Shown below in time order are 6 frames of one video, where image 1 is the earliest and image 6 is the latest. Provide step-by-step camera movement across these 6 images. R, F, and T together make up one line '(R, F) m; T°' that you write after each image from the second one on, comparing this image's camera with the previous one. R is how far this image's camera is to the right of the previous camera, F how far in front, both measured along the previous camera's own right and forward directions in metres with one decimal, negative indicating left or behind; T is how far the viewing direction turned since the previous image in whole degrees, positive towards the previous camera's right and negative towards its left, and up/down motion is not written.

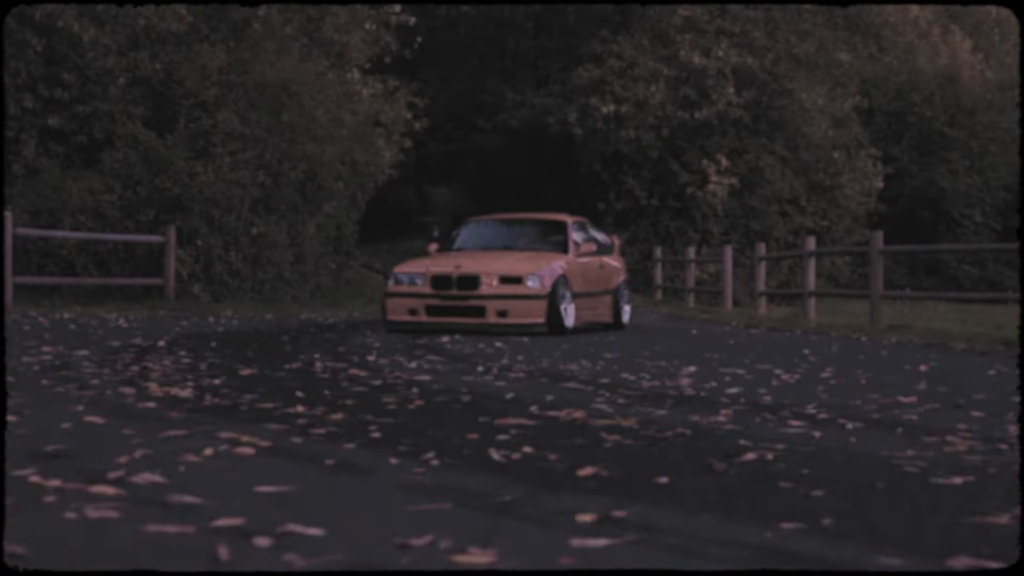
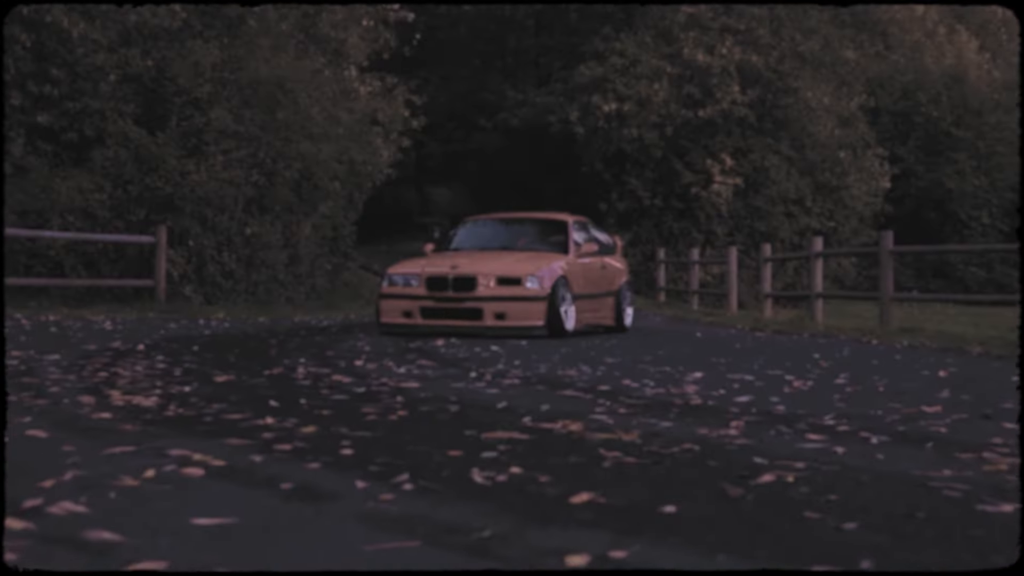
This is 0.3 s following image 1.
(0.0, +0.6) m; 0°
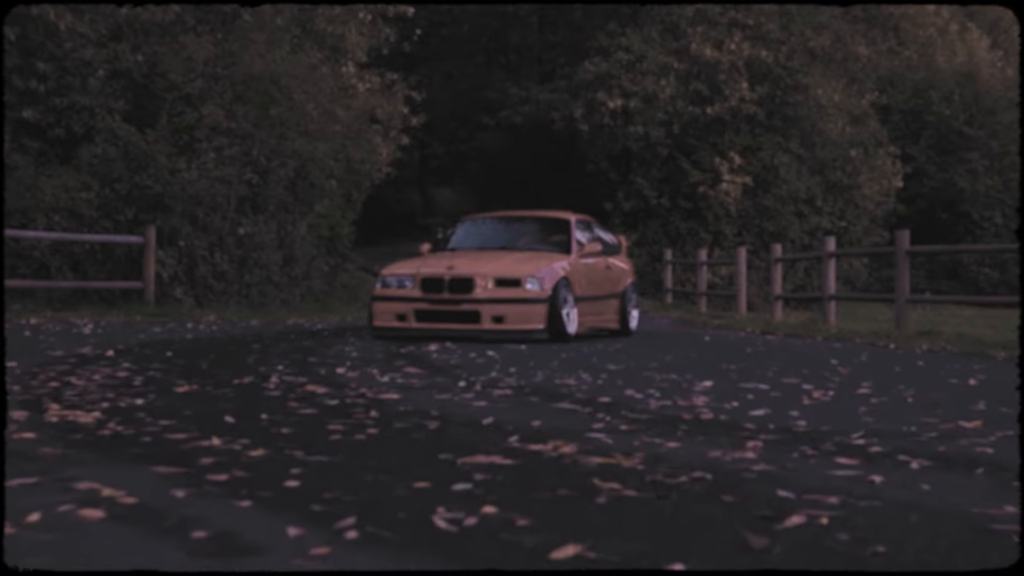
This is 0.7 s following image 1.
(+0.1, +0.8) m; 0°
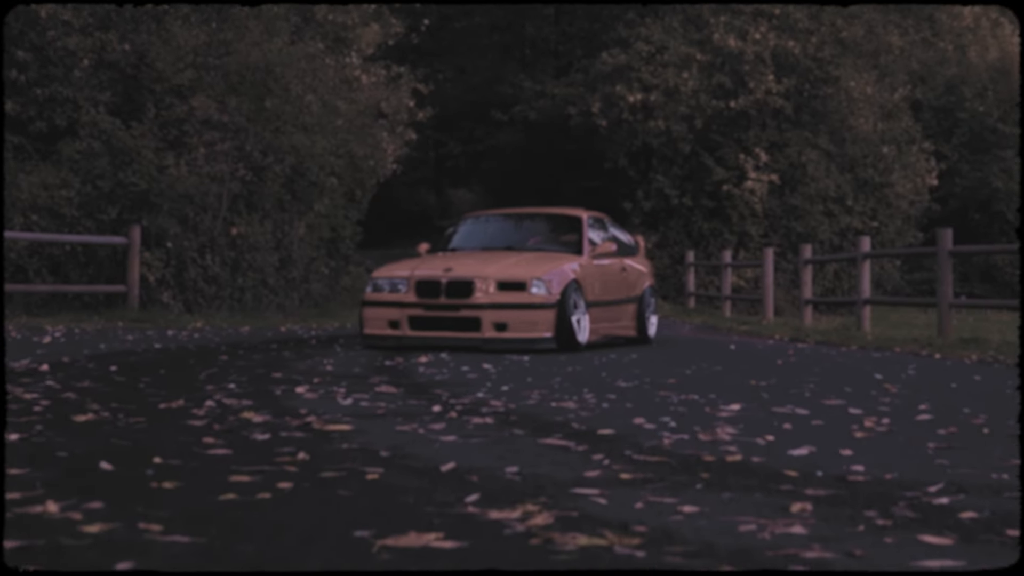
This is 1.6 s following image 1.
(+0.2, +1.5) m; -1°
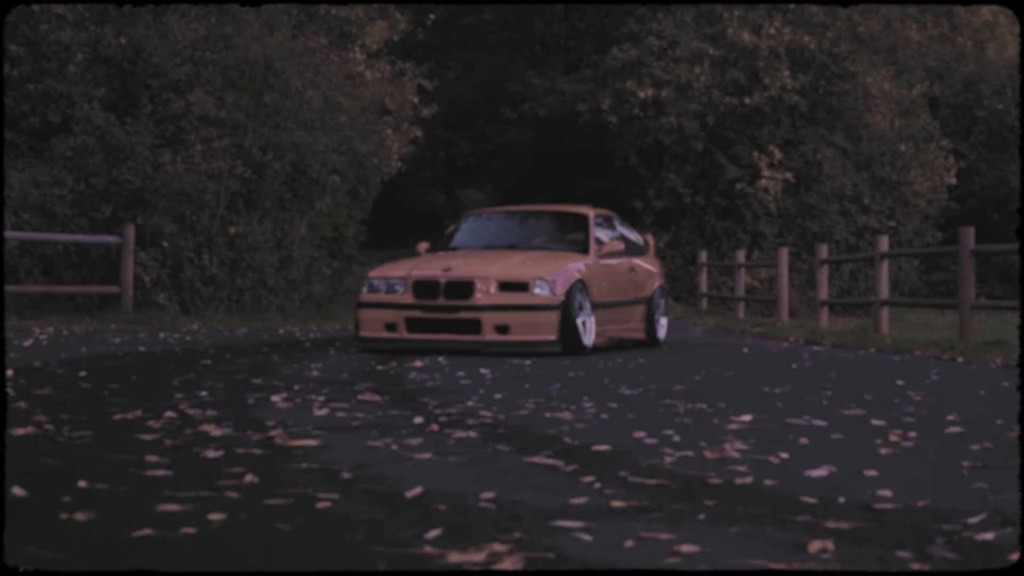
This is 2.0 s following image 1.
(+0.1, +0.7) m; 0°
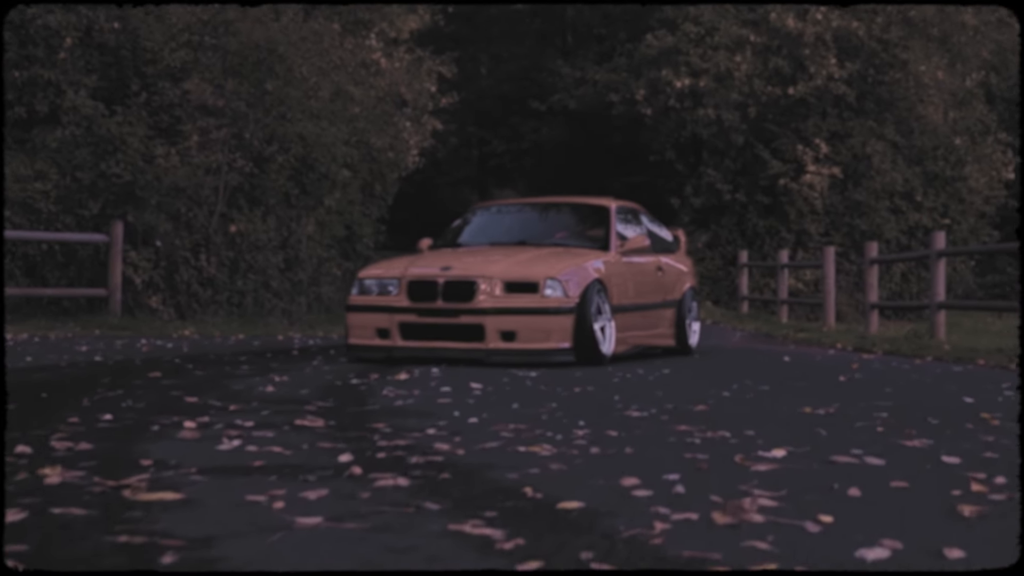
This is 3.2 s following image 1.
(+0.3, +1.7) m; -2°
